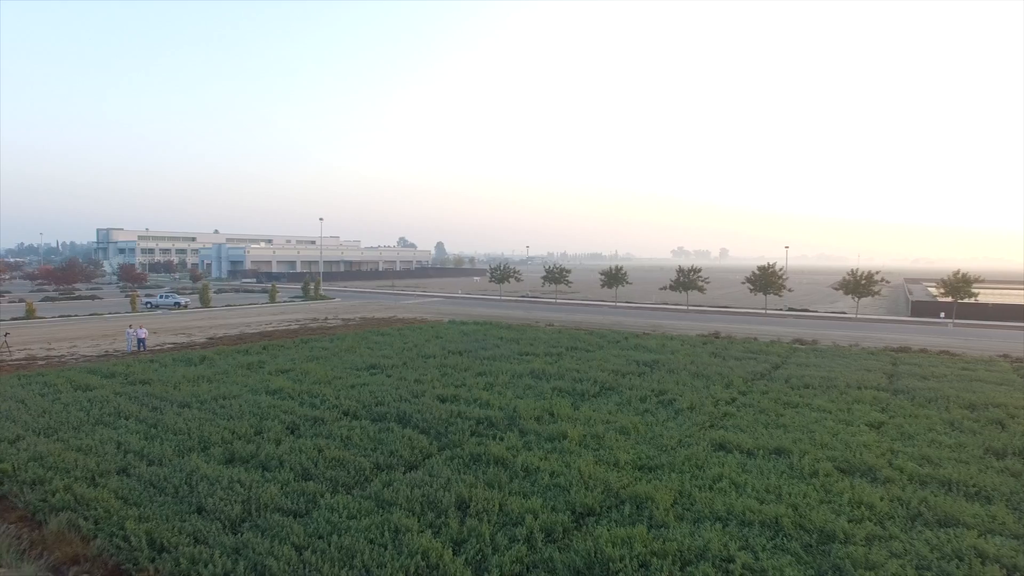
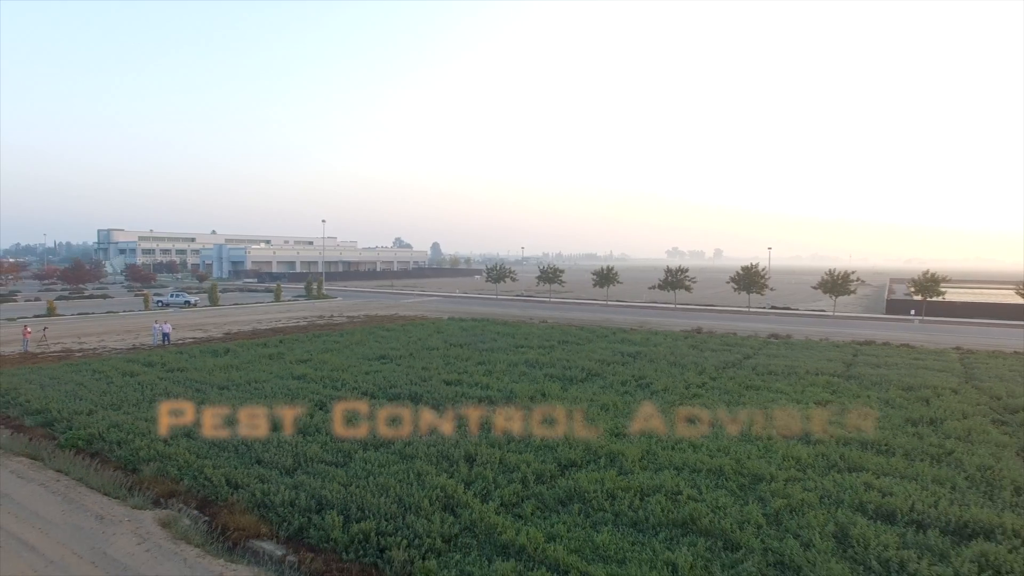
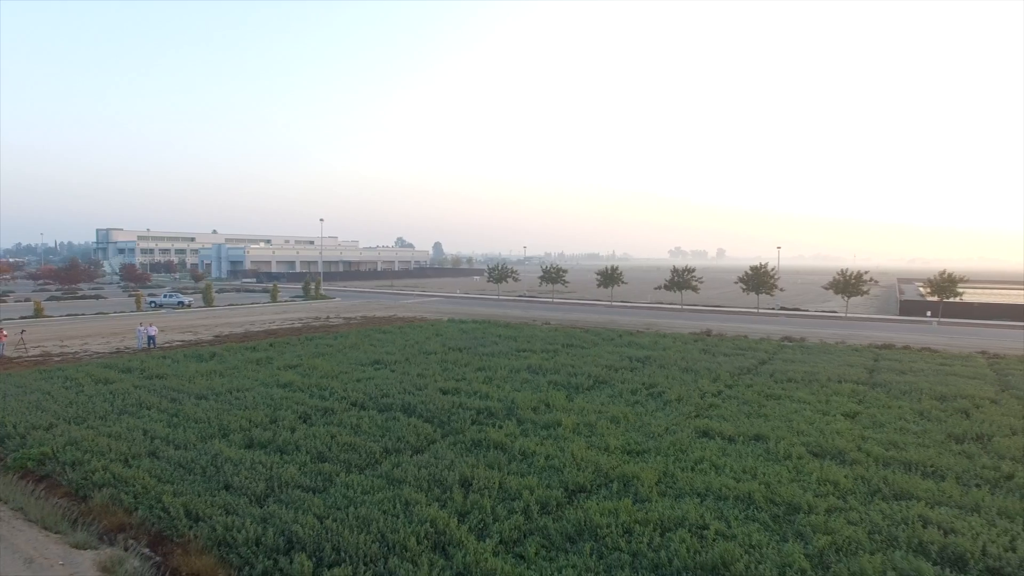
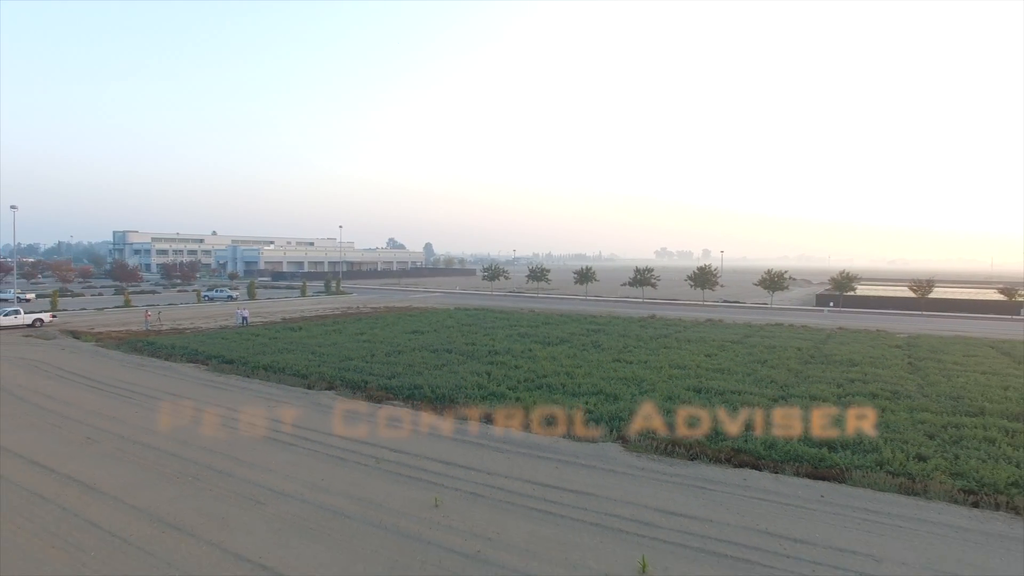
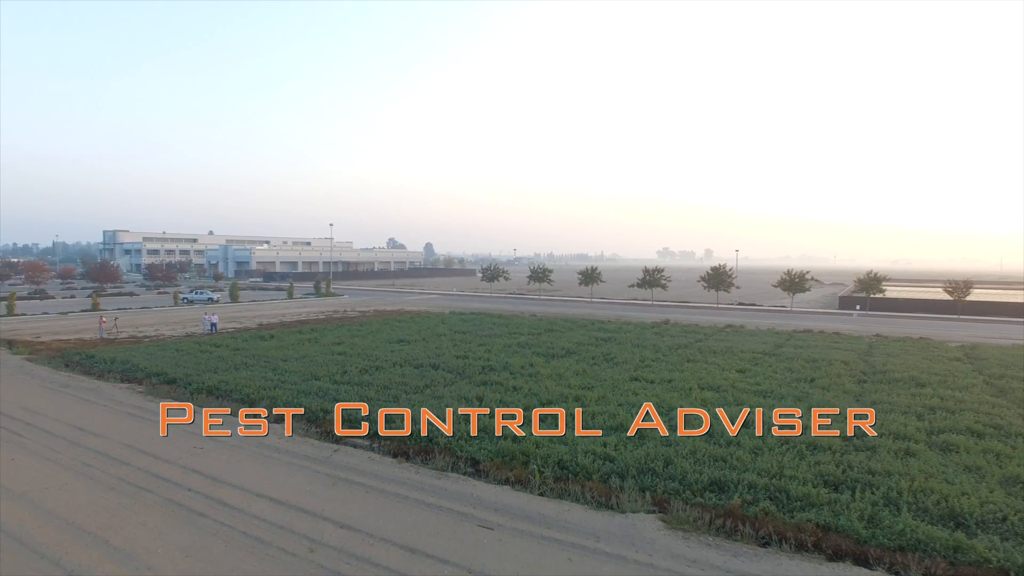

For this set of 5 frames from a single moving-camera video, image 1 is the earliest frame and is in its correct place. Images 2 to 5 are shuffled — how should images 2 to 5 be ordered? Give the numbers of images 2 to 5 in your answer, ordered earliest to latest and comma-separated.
3, 2, 5, 4
